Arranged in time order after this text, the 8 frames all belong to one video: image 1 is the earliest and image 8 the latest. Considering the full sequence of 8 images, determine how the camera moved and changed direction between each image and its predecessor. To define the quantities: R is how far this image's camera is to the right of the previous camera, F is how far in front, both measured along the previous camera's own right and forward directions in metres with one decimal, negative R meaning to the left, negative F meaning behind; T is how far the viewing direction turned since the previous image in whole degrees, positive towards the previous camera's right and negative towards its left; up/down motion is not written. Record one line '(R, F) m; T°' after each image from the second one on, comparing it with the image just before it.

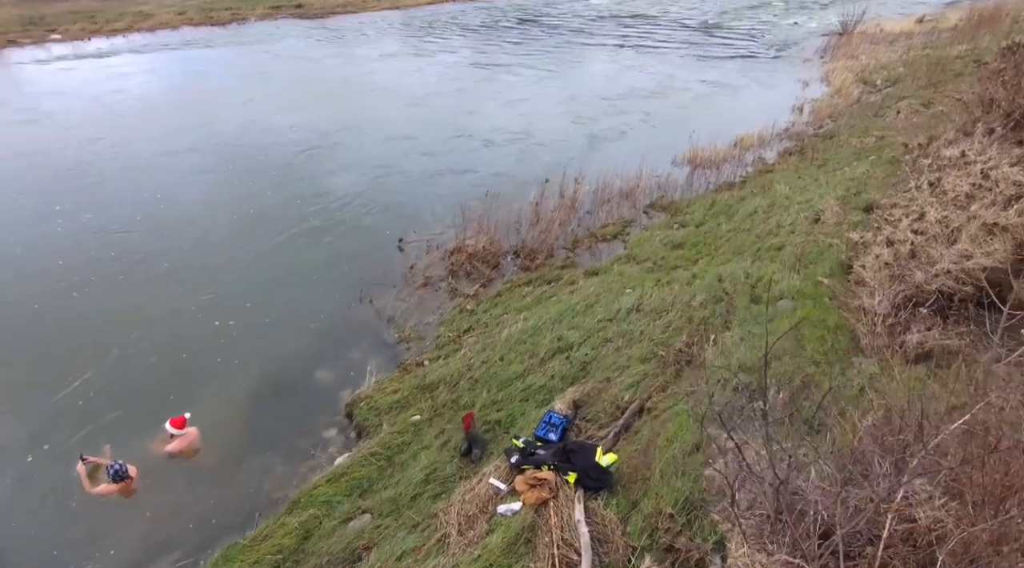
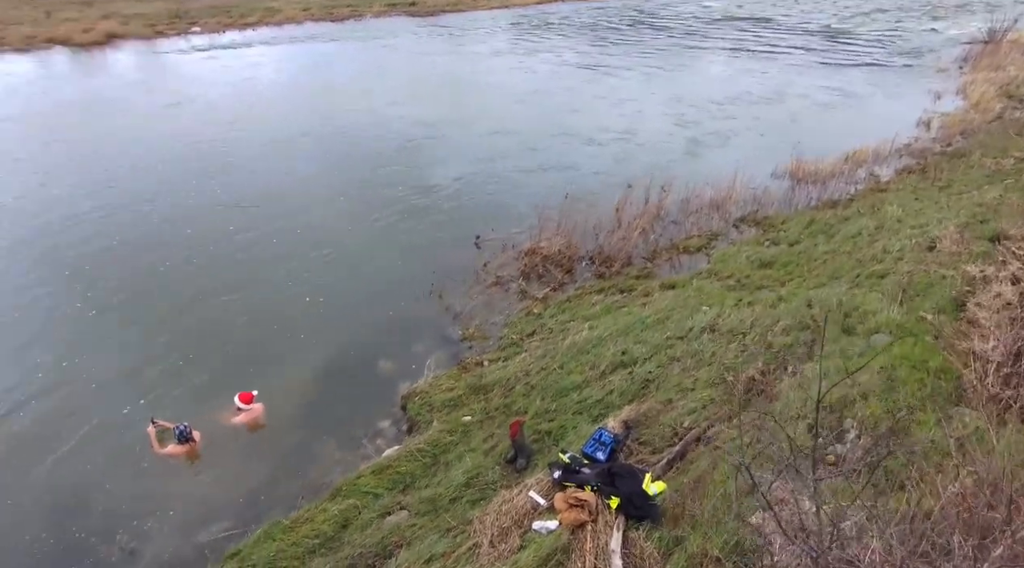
(+1.3, +0.8) m; -10°
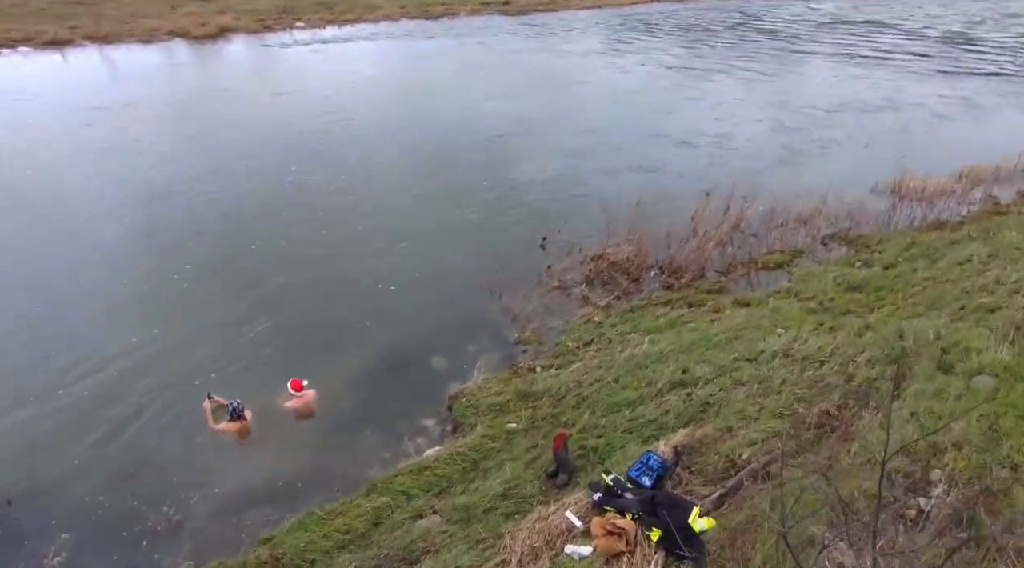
(+0.9, +0.9) m; -8°
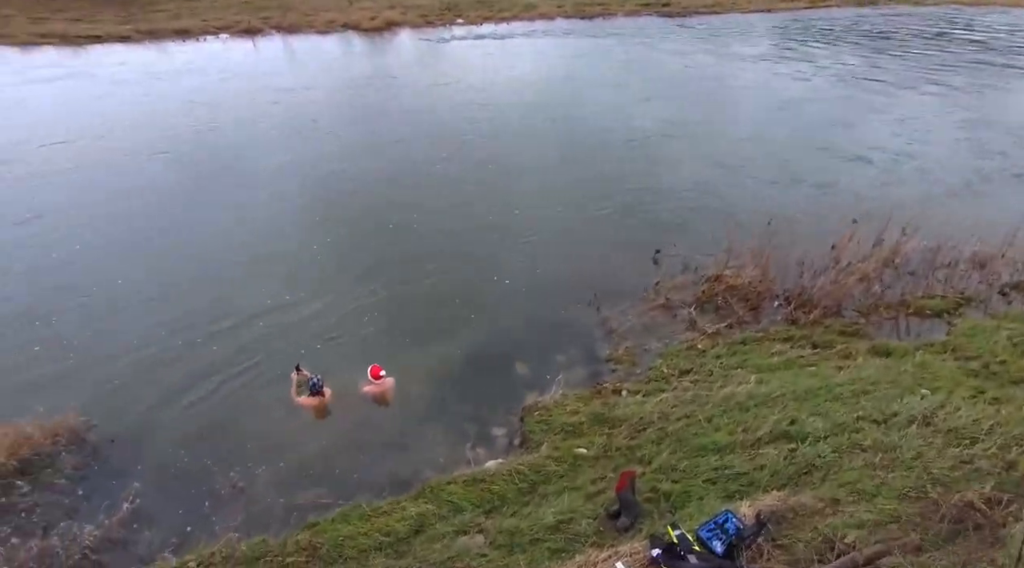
(+1.4, +1.7) m; -13°
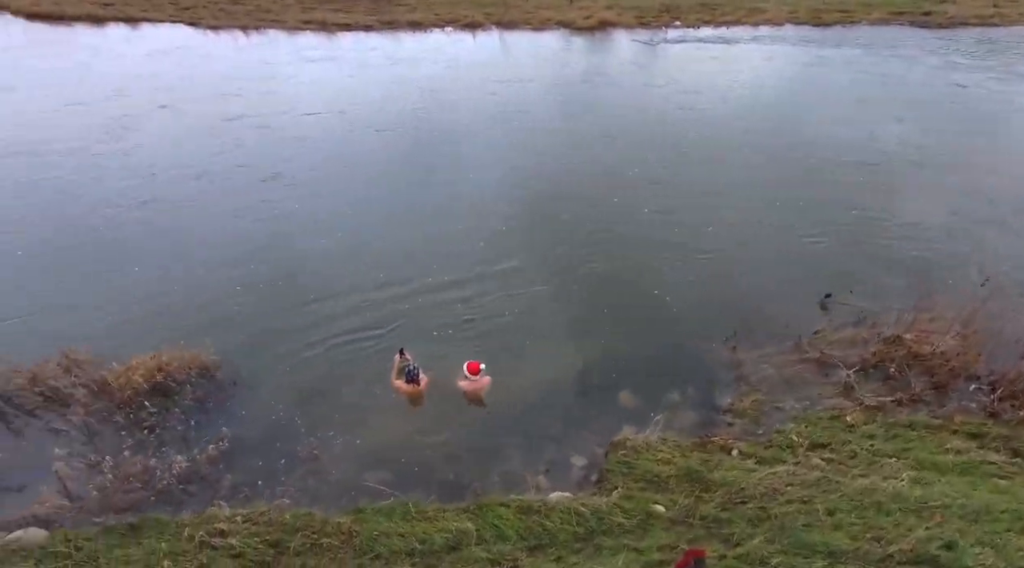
(+1.7, +2.2) m; -17°
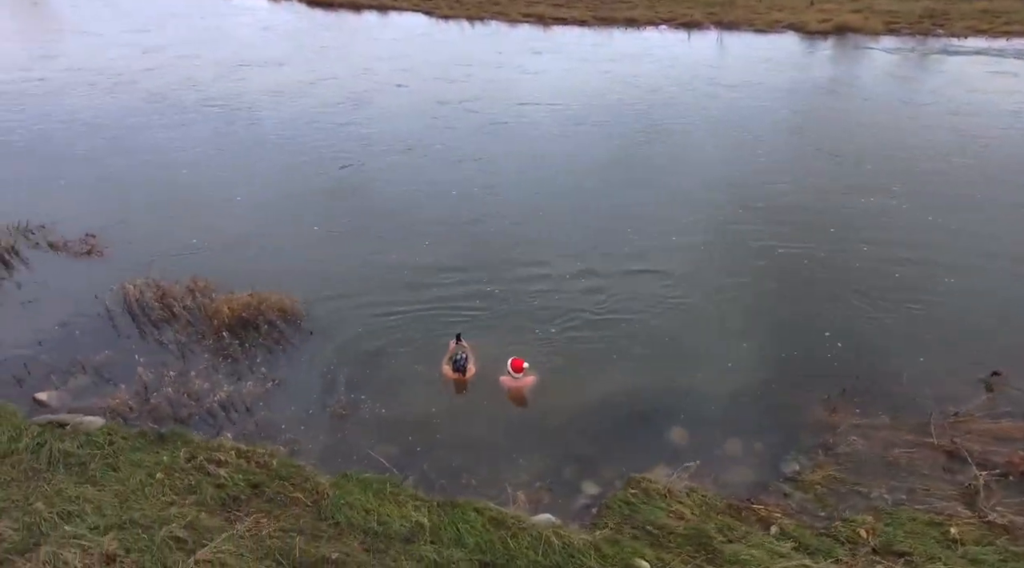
(+3.2, +1.2) m; -21°
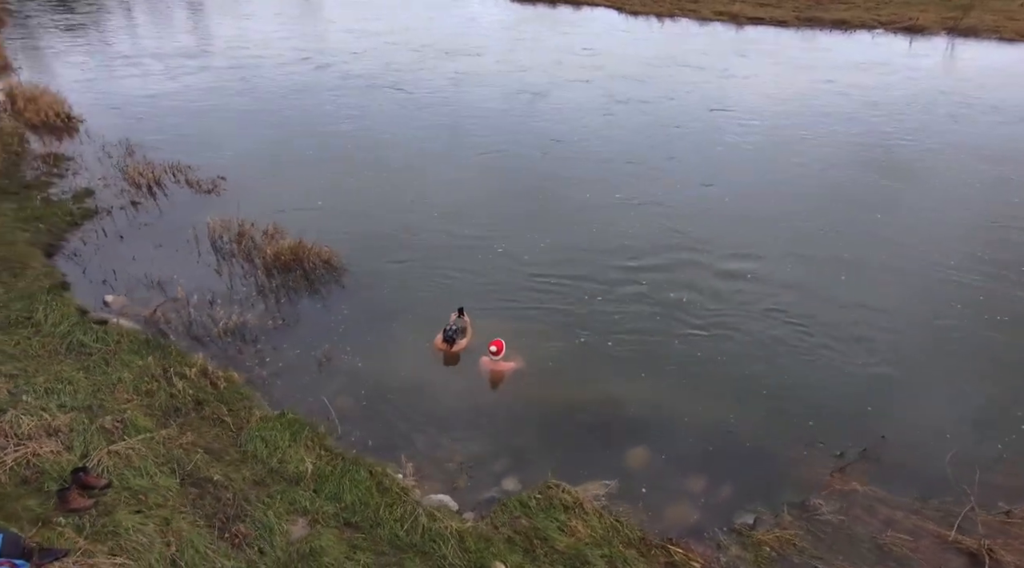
(+3.9, +1.3) m; -20°
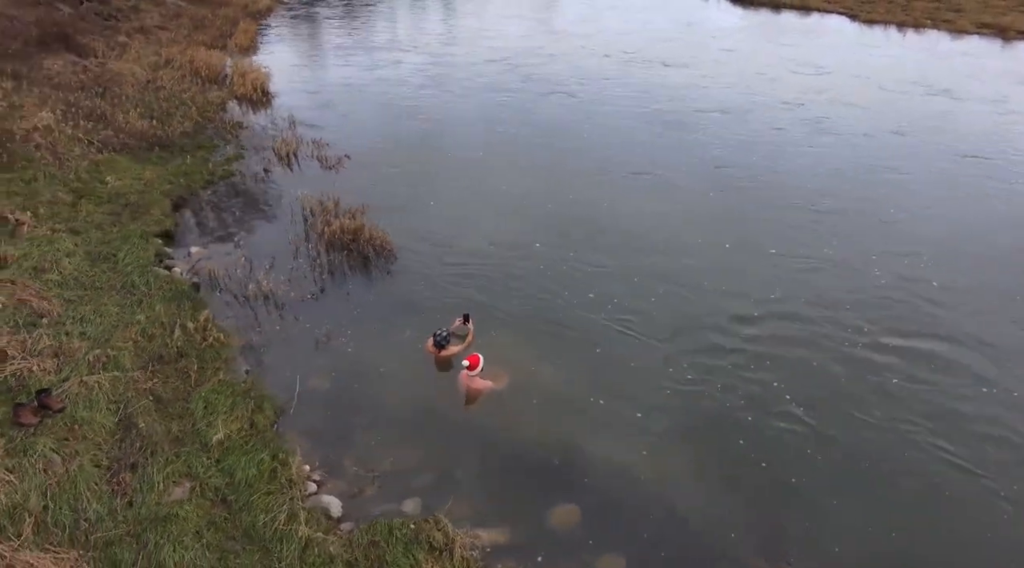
(+3.5, +1.8) m; -20°
